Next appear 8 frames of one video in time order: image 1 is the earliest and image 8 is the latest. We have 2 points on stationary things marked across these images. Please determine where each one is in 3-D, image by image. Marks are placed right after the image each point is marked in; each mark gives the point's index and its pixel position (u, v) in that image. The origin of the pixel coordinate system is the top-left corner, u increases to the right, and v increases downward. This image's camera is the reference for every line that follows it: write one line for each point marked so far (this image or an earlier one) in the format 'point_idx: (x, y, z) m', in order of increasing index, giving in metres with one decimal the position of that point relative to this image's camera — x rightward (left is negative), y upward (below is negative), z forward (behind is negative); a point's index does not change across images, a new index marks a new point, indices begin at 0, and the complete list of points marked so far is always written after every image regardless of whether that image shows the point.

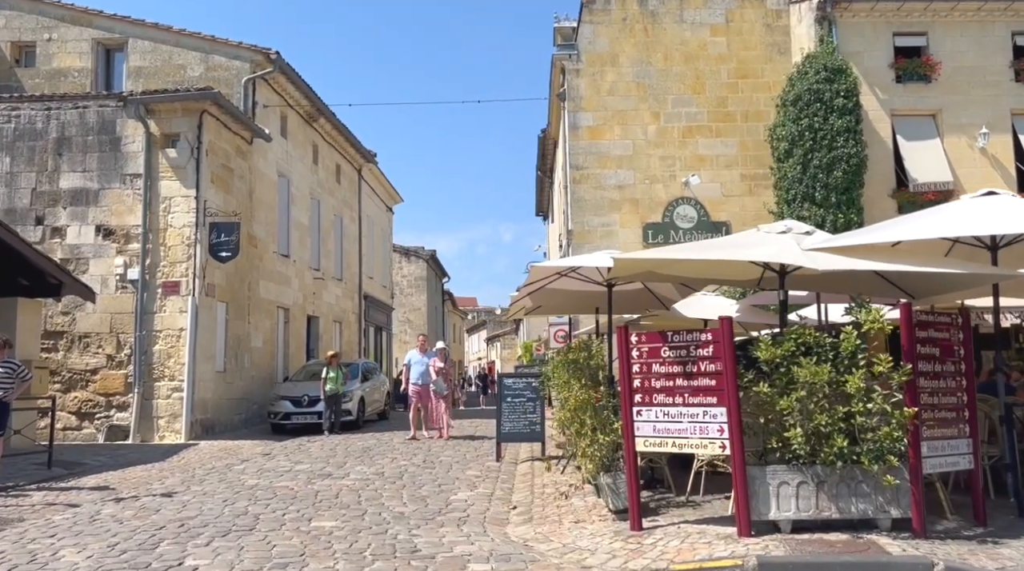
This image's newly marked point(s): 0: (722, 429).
0: (+1.5, -1.0, +6.2) m
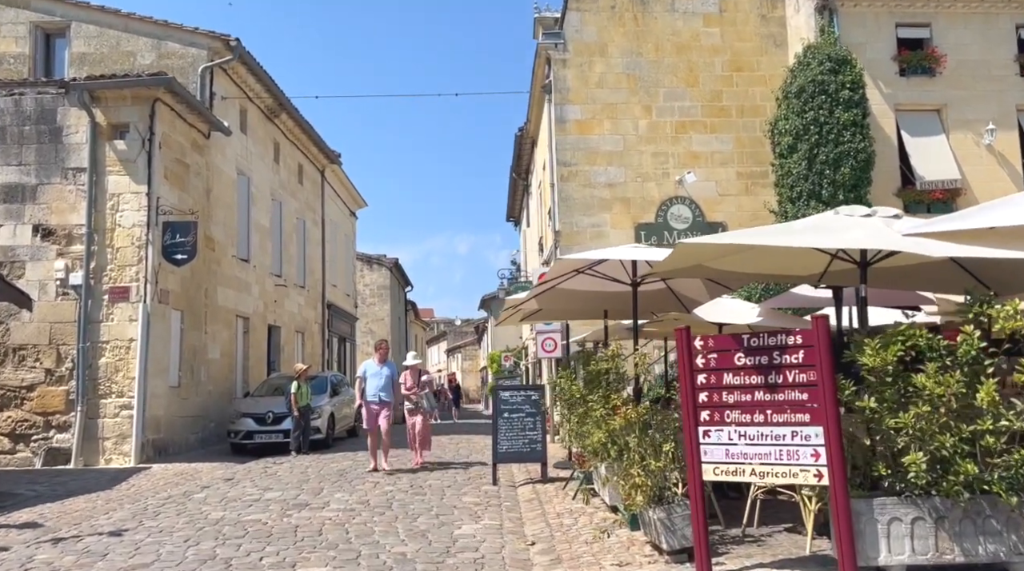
0: (+1.7, -0.9, +5.0) m
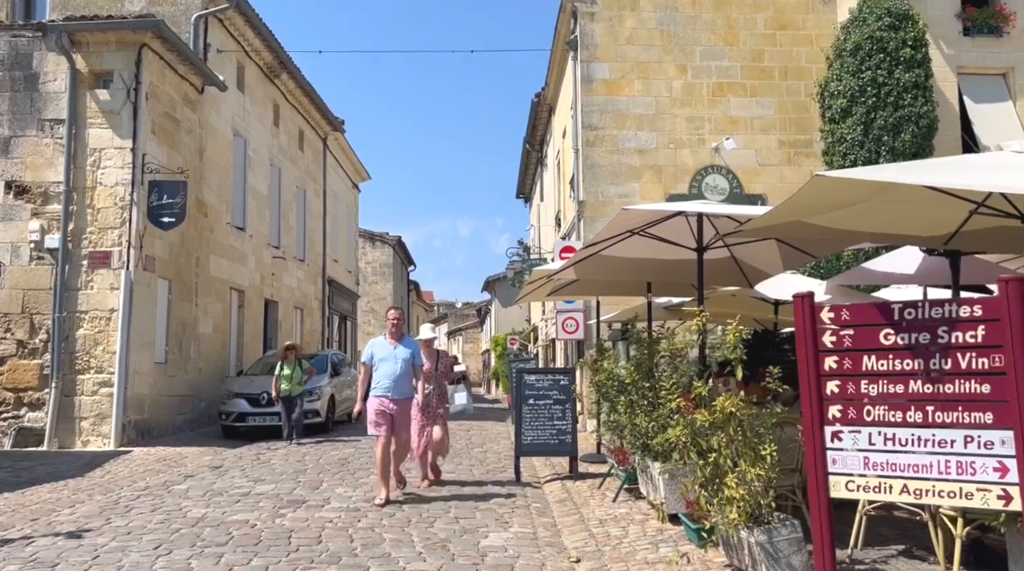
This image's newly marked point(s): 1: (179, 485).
0: (+2.0, -0.7, +3.6) m
1: (-3.5, -2.1, +9.2) m
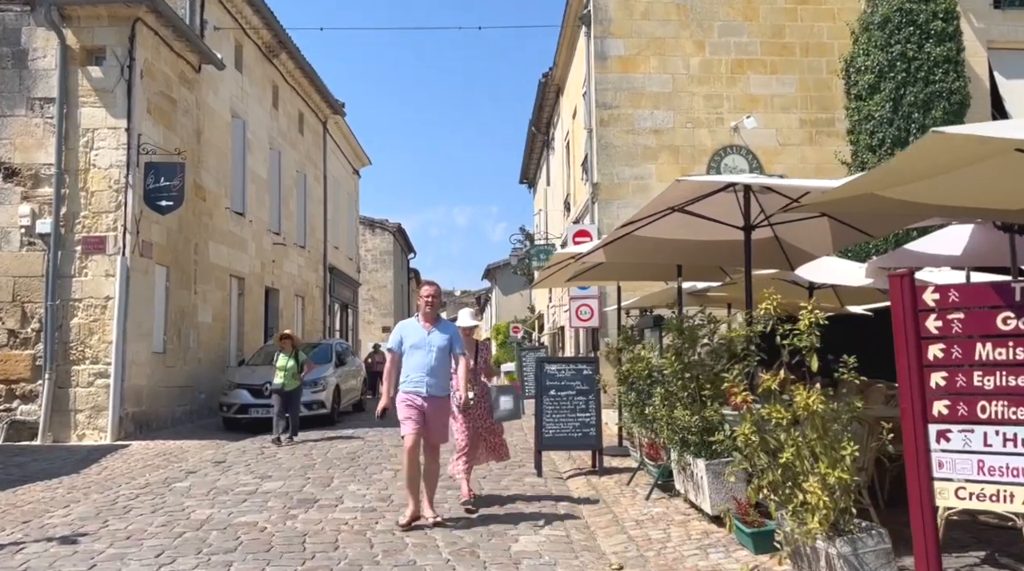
0: (+2.3, -0.7, +3.1) m
1: (-3.3, -1.9, +8.6) m
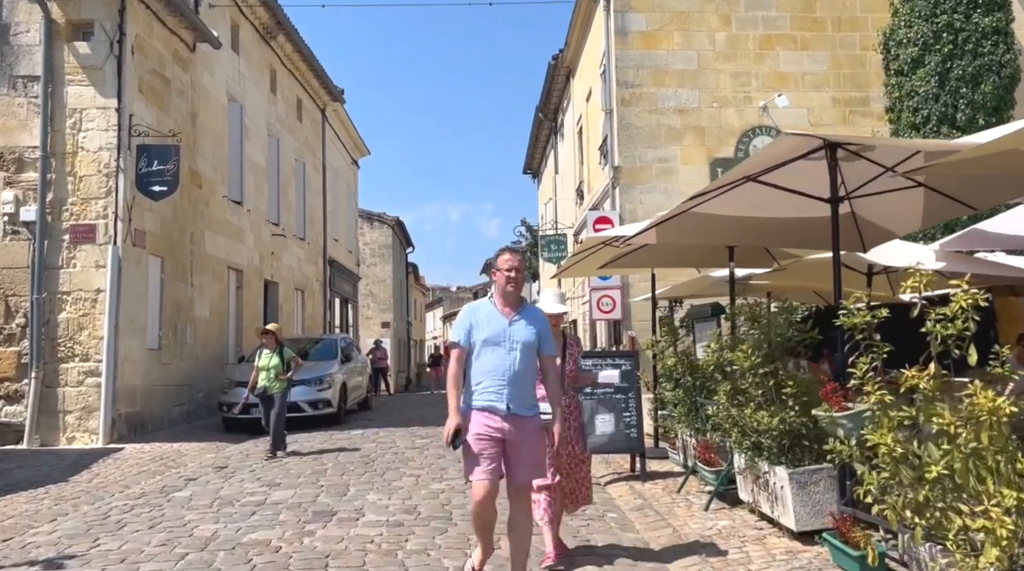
0: (+2.6, -0.5, +2.3) m
1: (-2.9, -1.8, +7.8) m
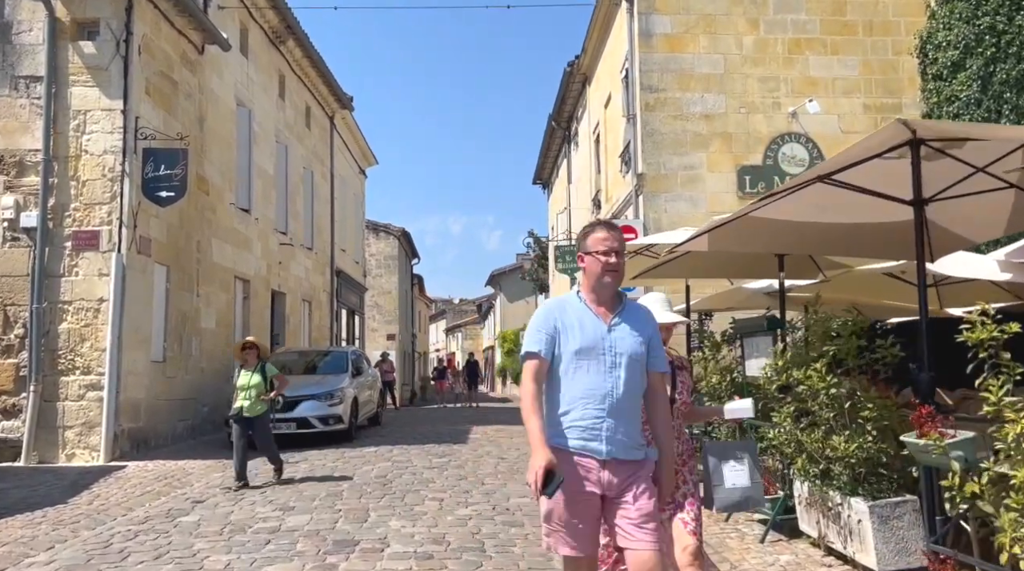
0: (+2.9, -0.6, +1.8) m
1: (-2.7, -1.9, +7.3) m
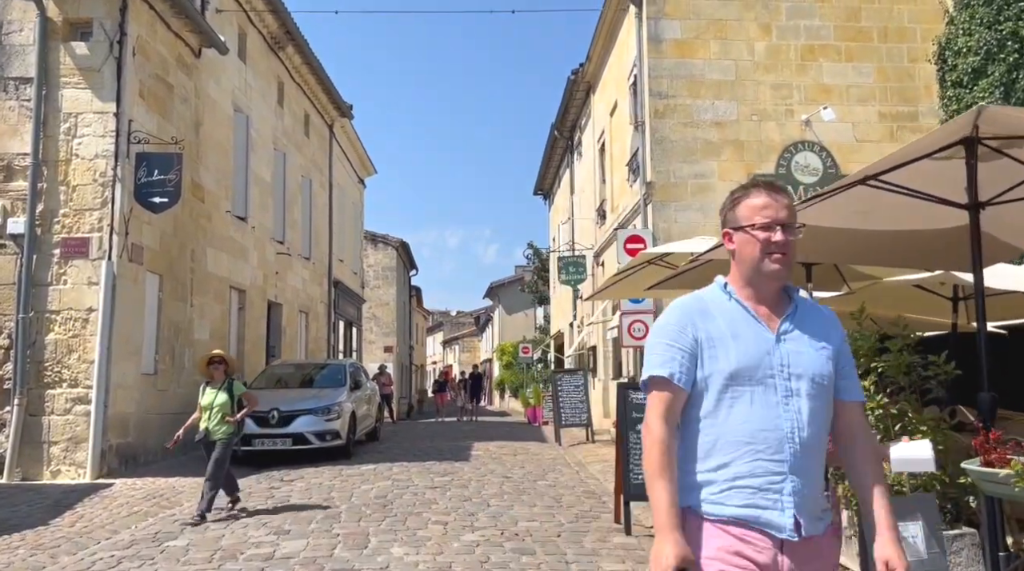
0: (+3.0, -0.6, +1.4) m
1: (-2.6, -2.0, +6.8) m
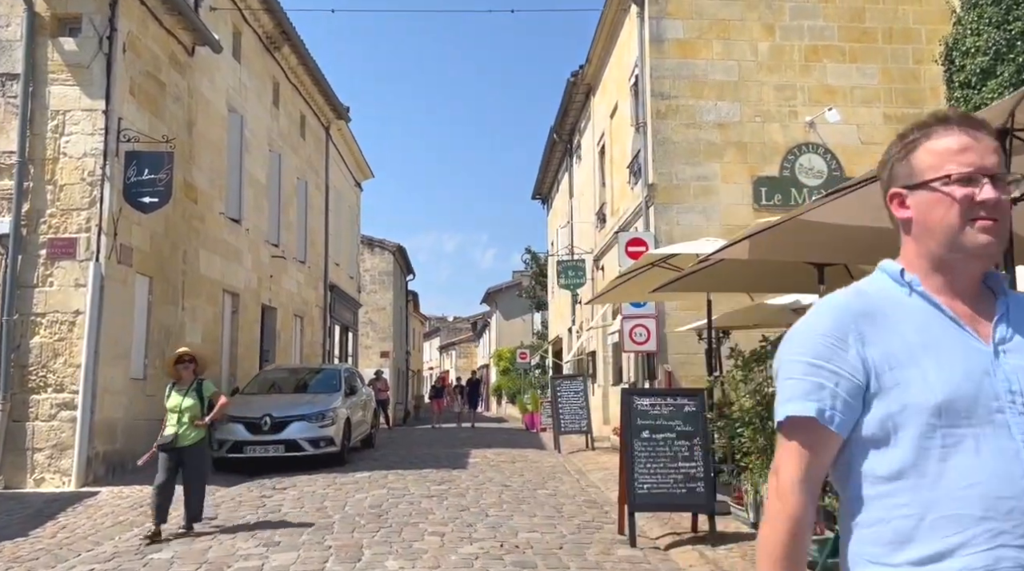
0: (+3.0, -0.6, +1.1) m
1: (-2.6, -2.0, +6.5) m
